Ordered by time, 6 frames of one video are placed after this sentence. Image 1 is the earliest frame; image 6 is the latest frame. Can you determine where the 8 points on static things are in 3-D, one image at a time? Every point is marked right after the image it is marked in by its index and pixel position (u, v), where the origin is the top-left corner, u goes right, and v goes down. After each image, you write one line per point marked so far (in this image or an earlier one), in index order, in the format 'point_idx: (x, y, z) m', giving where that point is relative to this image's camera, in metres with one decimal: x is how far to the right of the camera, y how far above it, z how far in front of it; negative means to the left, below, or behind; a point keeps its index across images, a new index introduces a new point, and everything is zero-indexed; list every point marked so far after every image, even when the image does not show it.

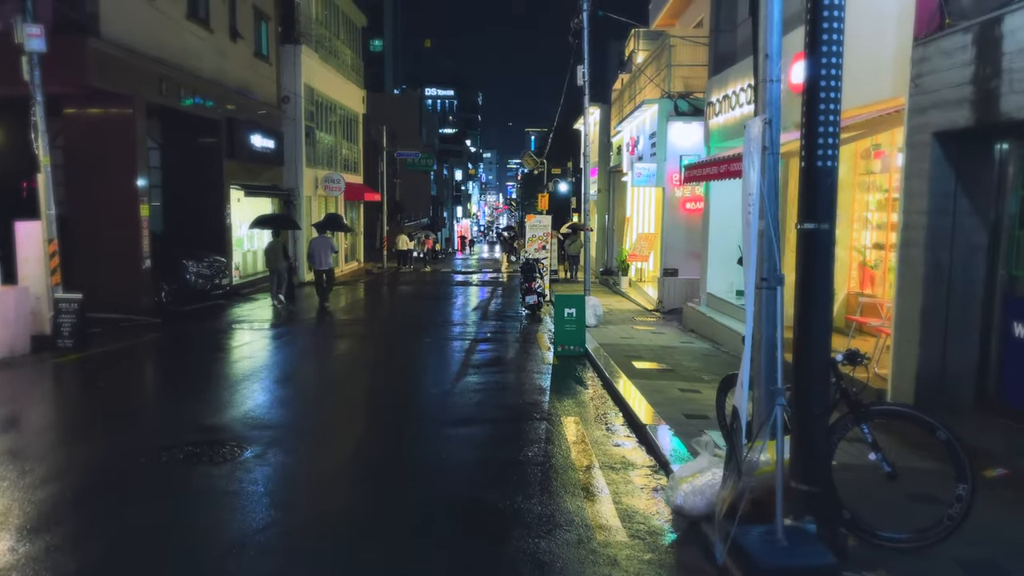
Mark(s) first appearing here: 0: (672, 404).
0: (+1.8, -1.3, +8.9) m
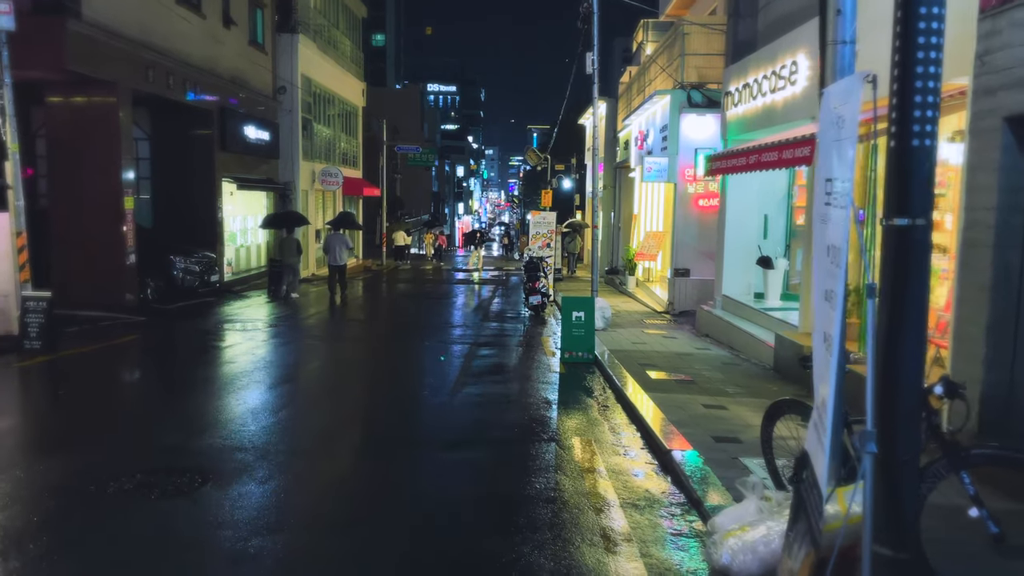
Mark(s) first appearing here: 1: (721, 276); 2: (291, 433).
0: (+1.9, -1.4, +7.9) m
1: (+4.2, +0.2, +15.8) m
2: (-2.3, -1.5, +8.2) m
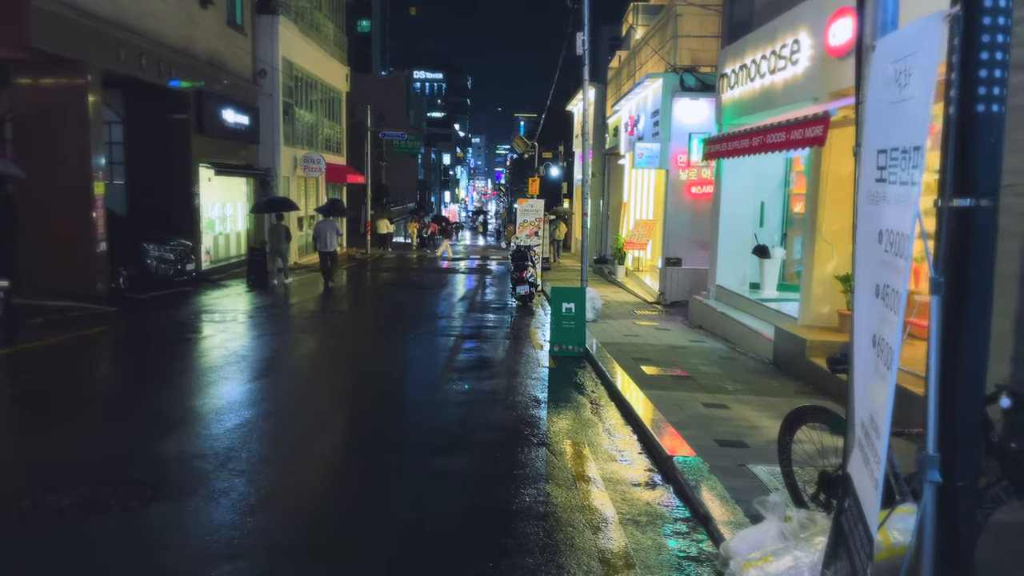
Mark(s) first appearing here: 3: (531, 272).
0: (+1.7, -1.3, +7.3) m
1: (+3.9, +0.4, +15.2) m
2: (-2.4, -1.4, +7.6) m
3: (+0.5, +0.4, +19.5) m
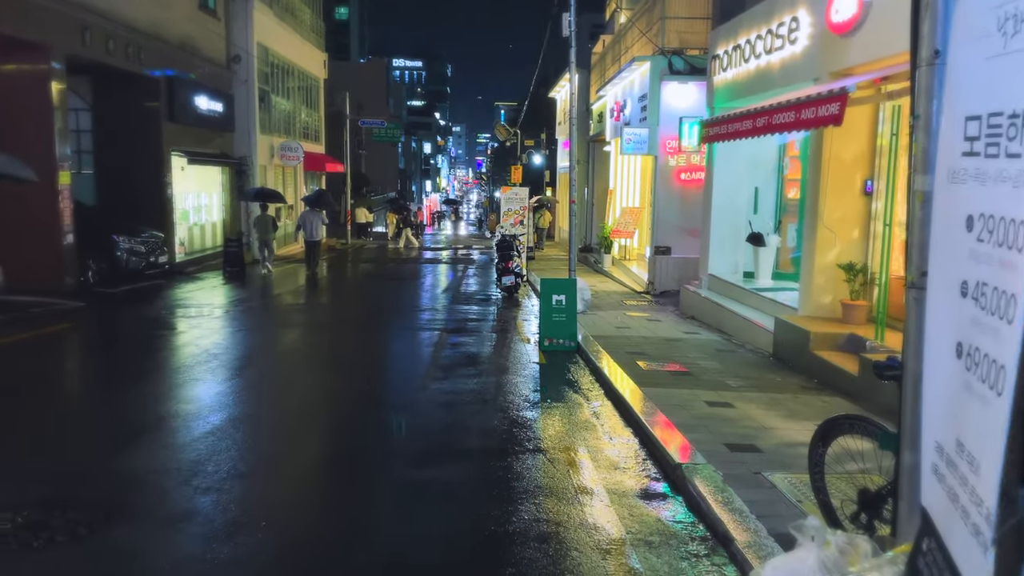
0: (+1.7, -1.2, +6.8) m
1: (+3.7, +0.6, +14.8) m
2: (-2.5, -1.4, +7.0) m
3: (+0.1, +0.6, +18.9) m
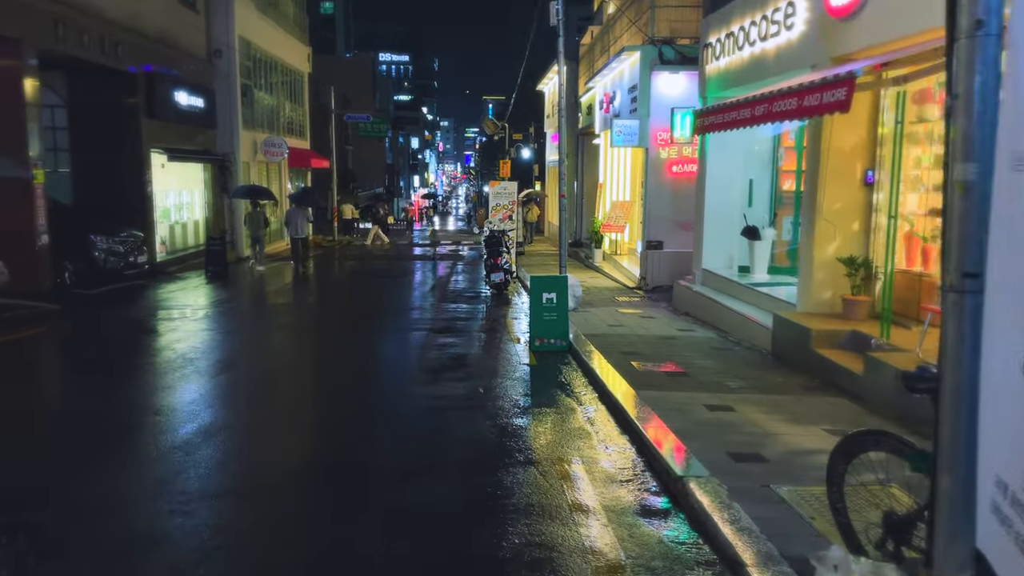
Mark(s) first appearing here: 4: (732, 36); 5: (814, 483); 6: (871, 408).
0: (+1.6, -1.2, +6.5) m
1: (+3.5, +0.7, +14.4) m
2: (-2.6, -1.4, +6.6) m
3: (-0.1, +0.7, +18.5) m
4: (+3.6, +4.1, +12.8) m
5: (+2.0, -1.3, +5.2) m
6: (+3.4, -1.1, +7.5) m
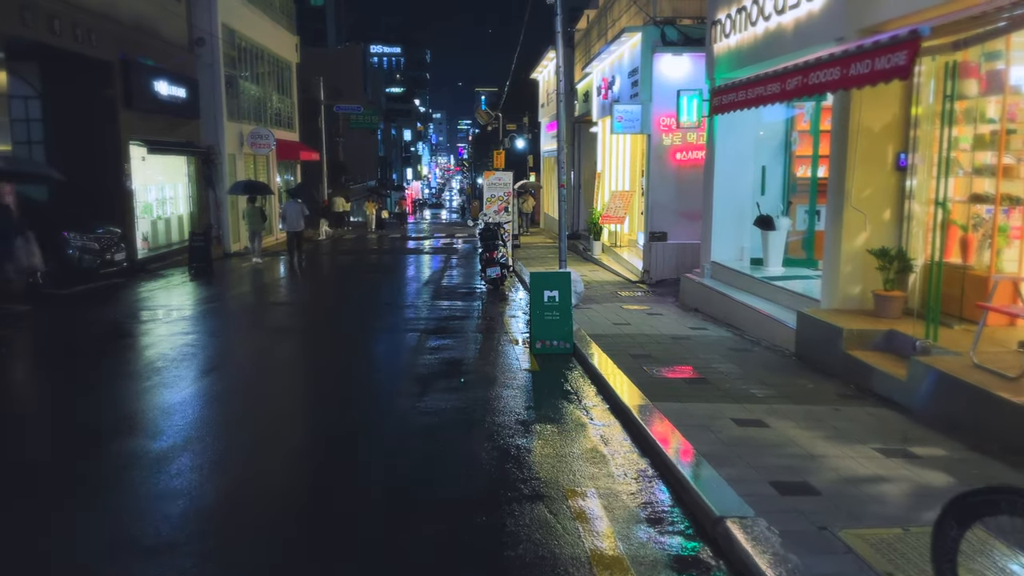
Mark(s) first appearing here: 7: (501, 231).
0: (+1.6, -1.2, +5.6) m
1: (+3.4, +0.8, +13.5) m
2: (-2.6, -1.5, +5.7) m
3: (-0.2, +0.8, +17.6) m
4: (+3.5, +4.2, +11.9) m
5: (+2.0, -1.3, +4.3) m
6: (+3.4, -1.1, +6.6) m
7: (-0.3, +1.4, +18.5) m
